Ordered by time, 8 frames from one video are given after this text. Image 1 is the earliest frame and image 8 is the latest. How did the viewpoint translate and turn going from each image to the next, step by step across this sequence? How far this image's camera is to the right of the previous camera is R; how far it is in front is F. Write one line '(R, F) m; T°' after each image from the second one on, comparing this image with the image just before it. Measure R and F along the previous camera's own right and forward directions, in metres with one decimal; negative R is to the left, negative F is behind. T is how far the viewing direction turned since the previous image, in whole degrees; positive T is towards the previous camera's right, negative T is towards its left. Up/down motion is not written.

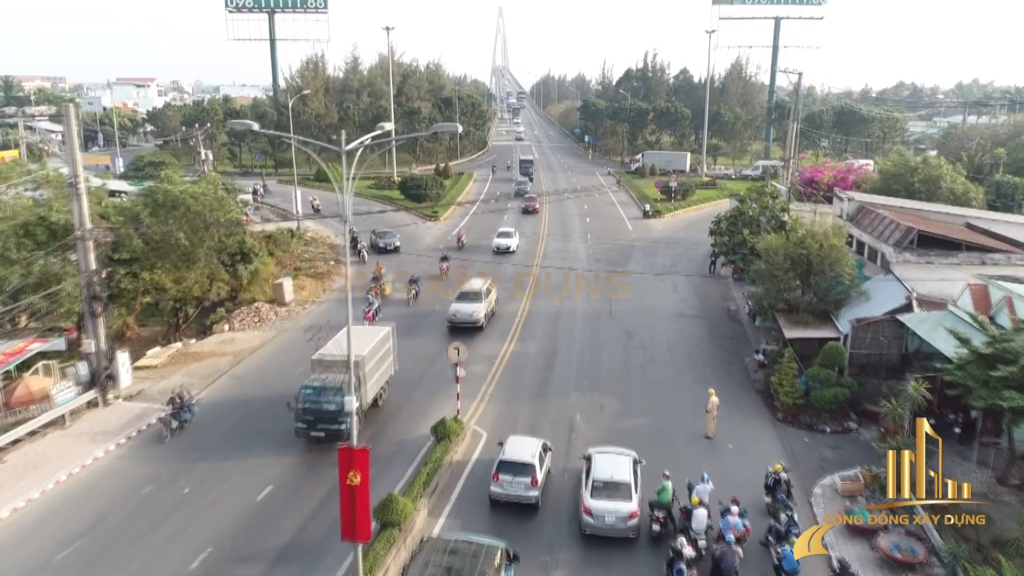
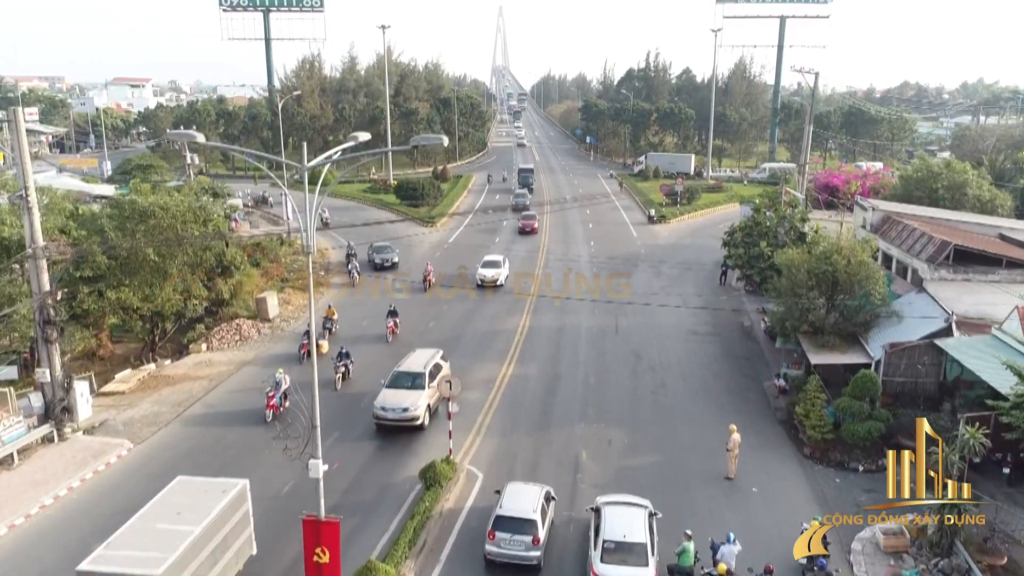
(+0.1, +2.0) m; 0°
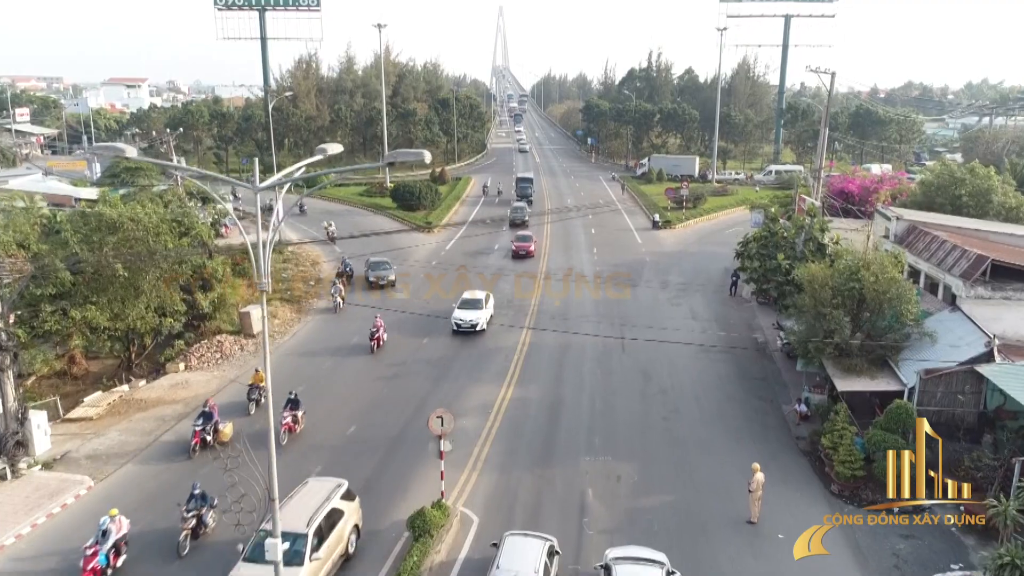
(0.0, +1.7) m; 0°
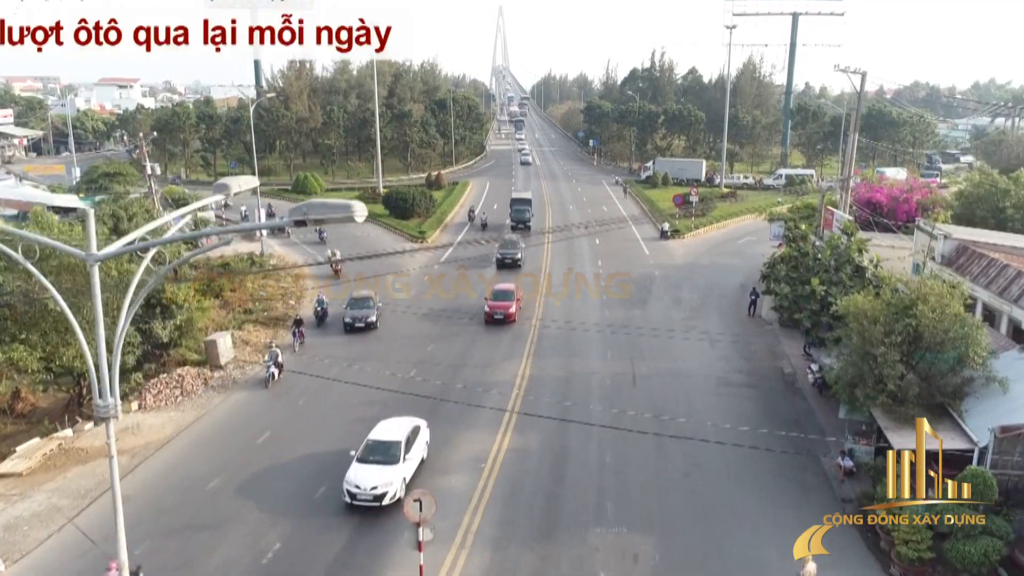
(+0.1, +2.9) m; 0°
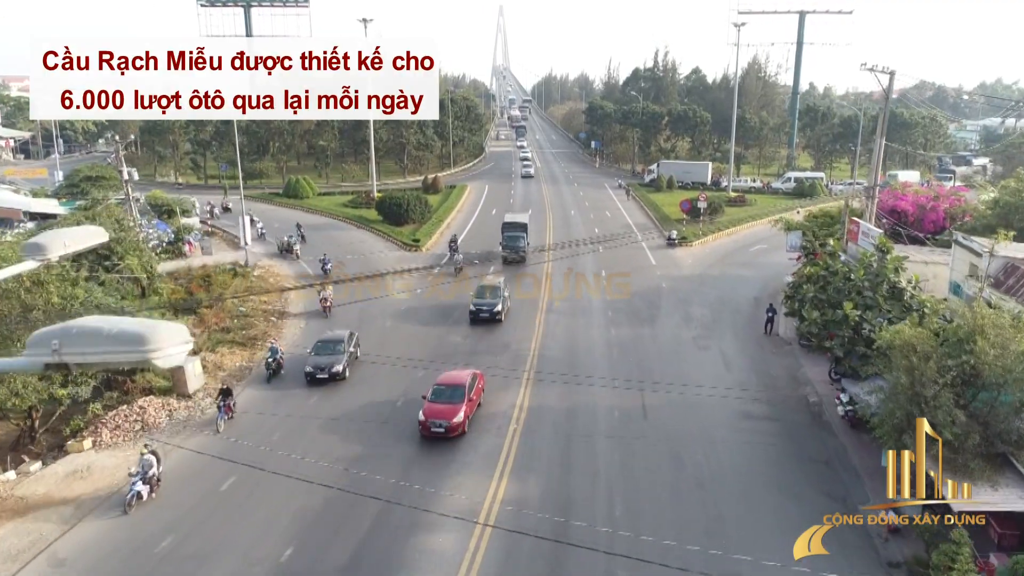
(+0.1, +2.2) m; 0°
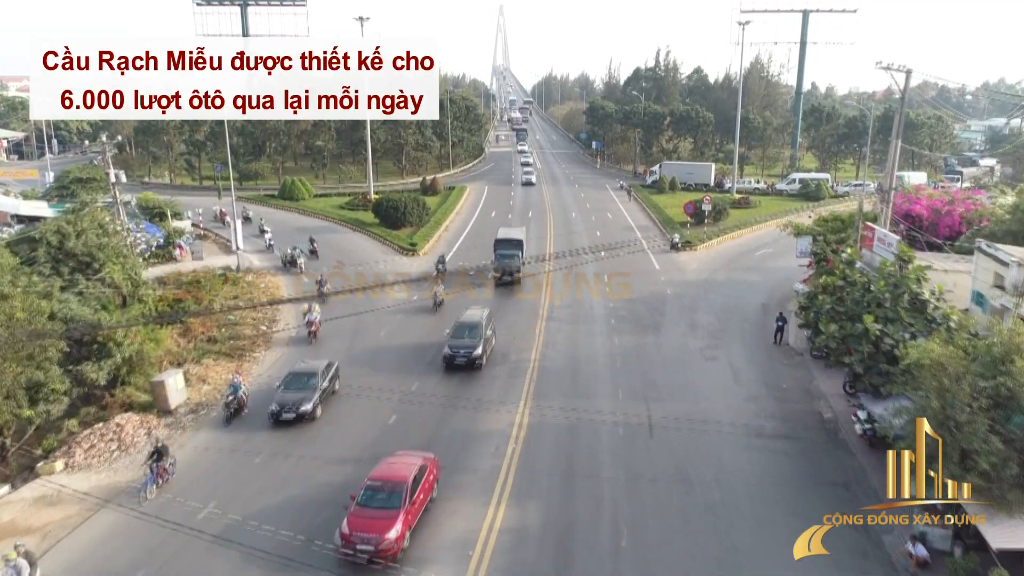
(+0.1, +1.1) m; 0°
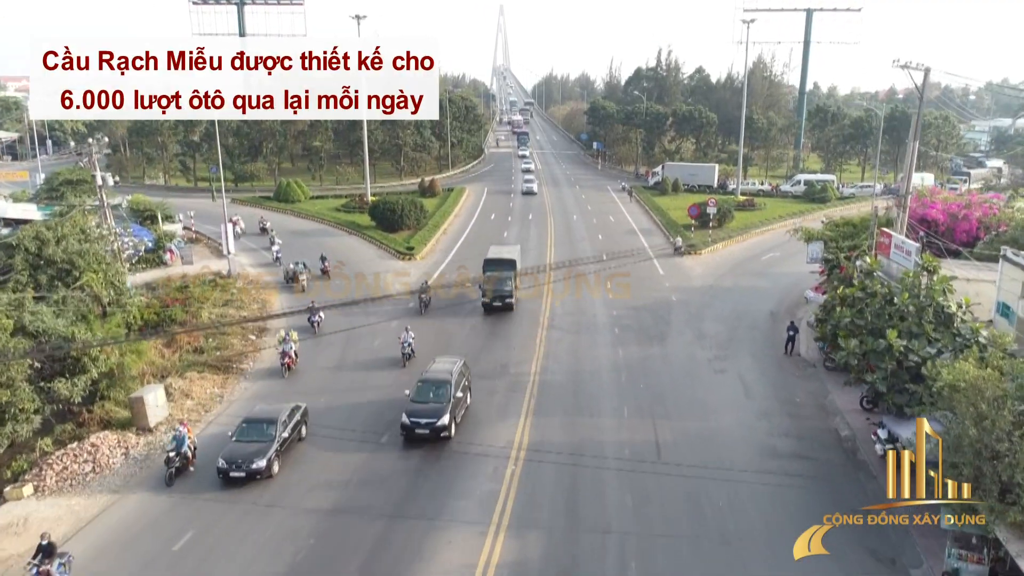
(0.0, +1.1) m; 0°
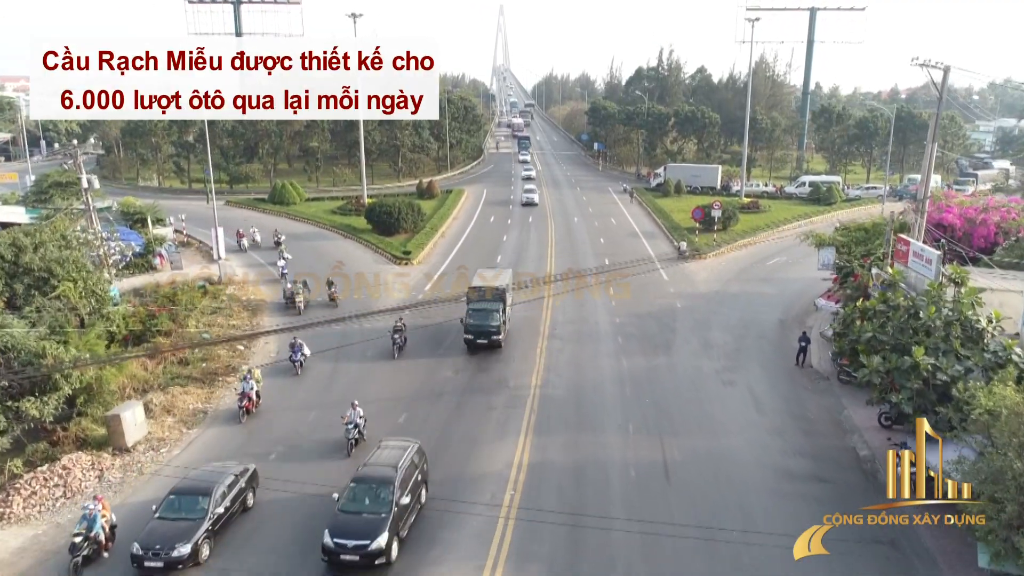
(0.0, +1.1) m; 0°
